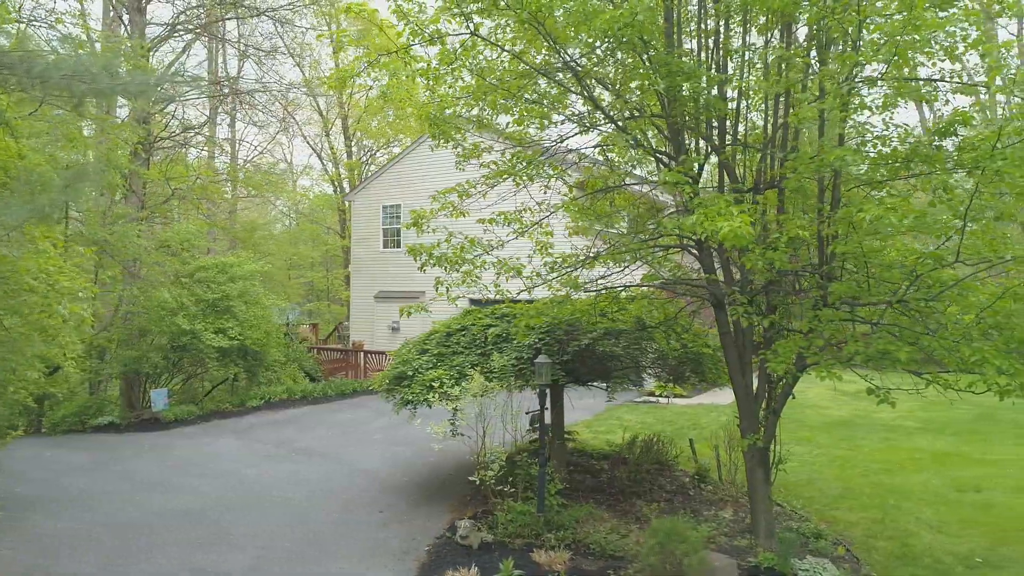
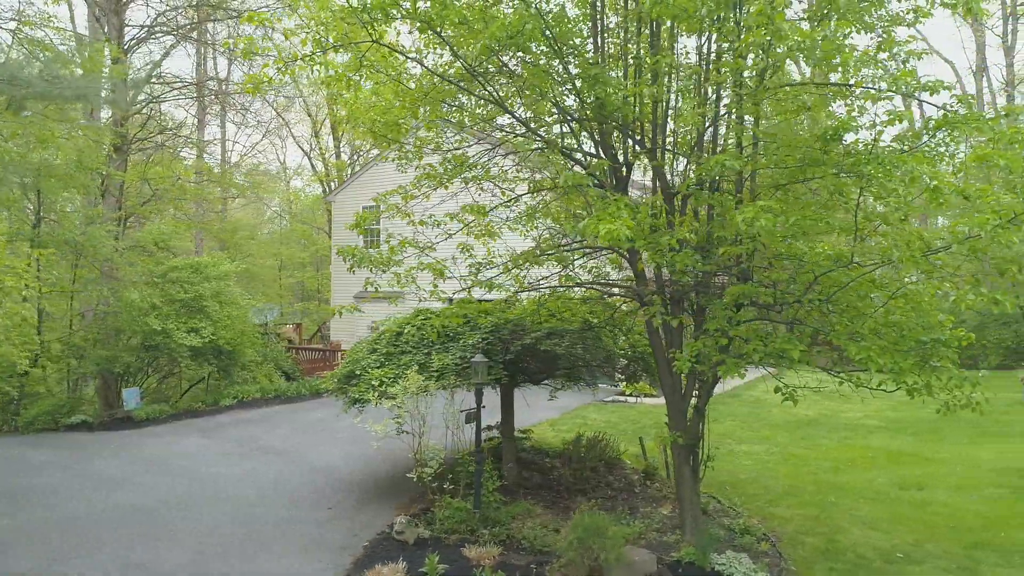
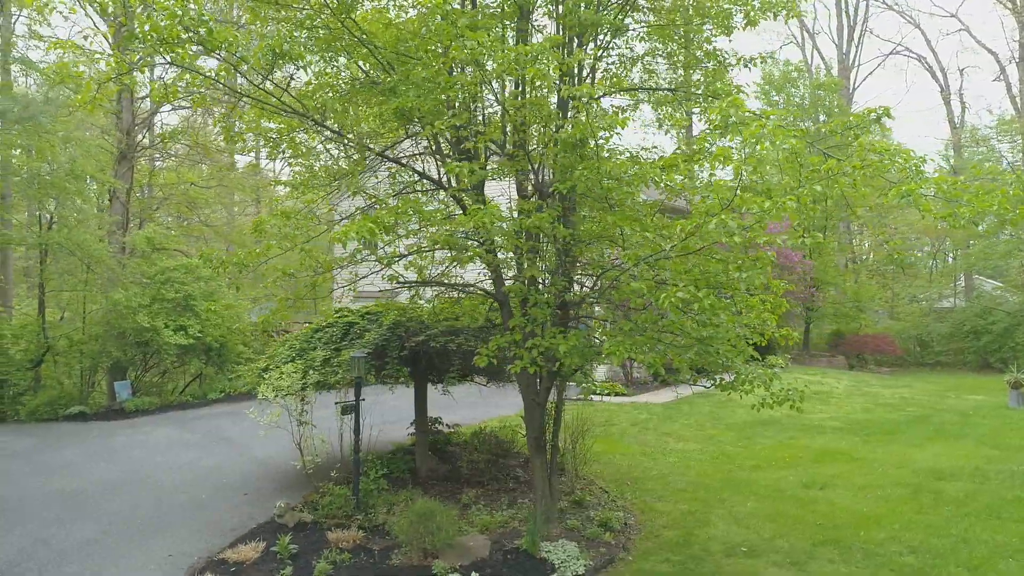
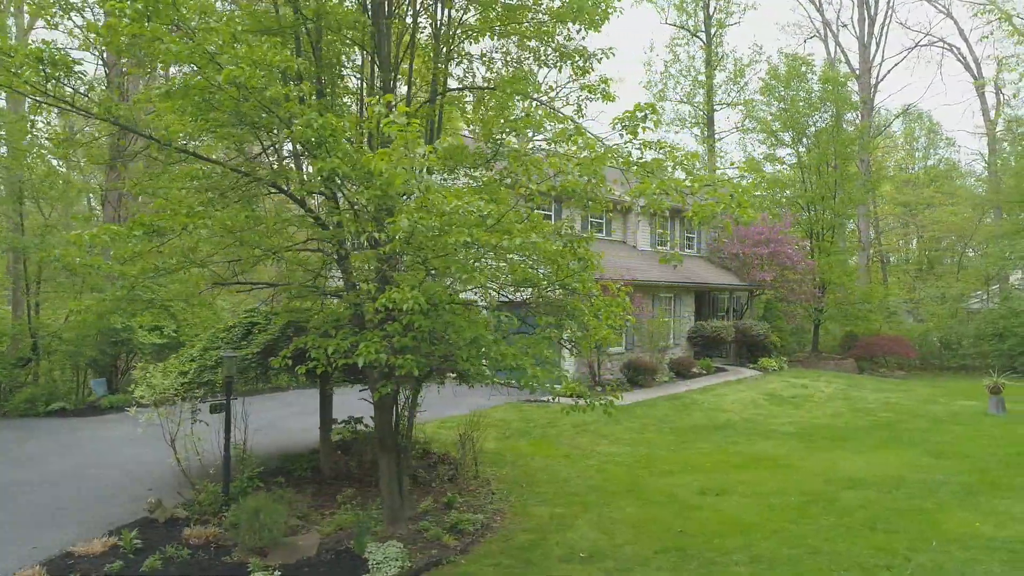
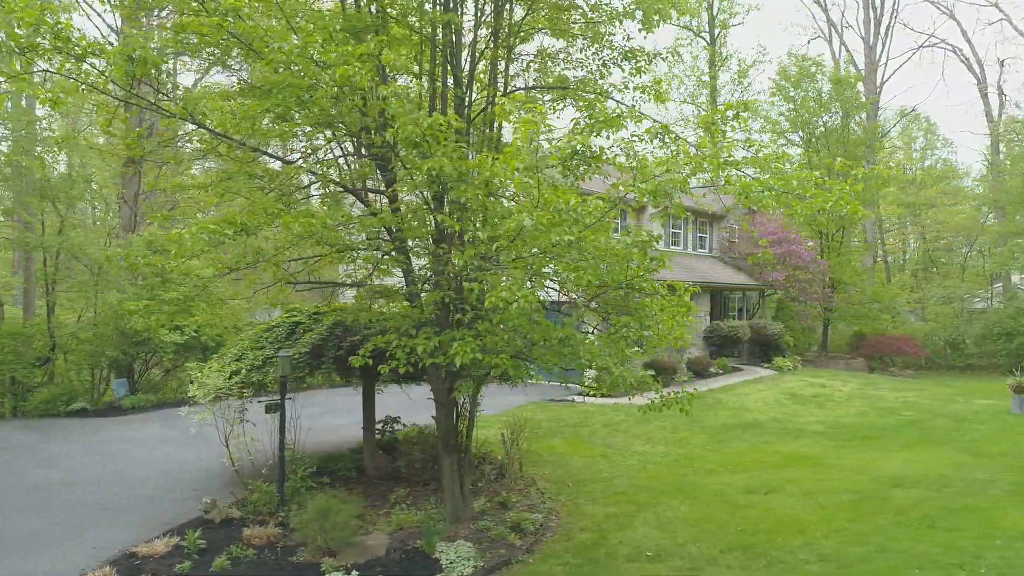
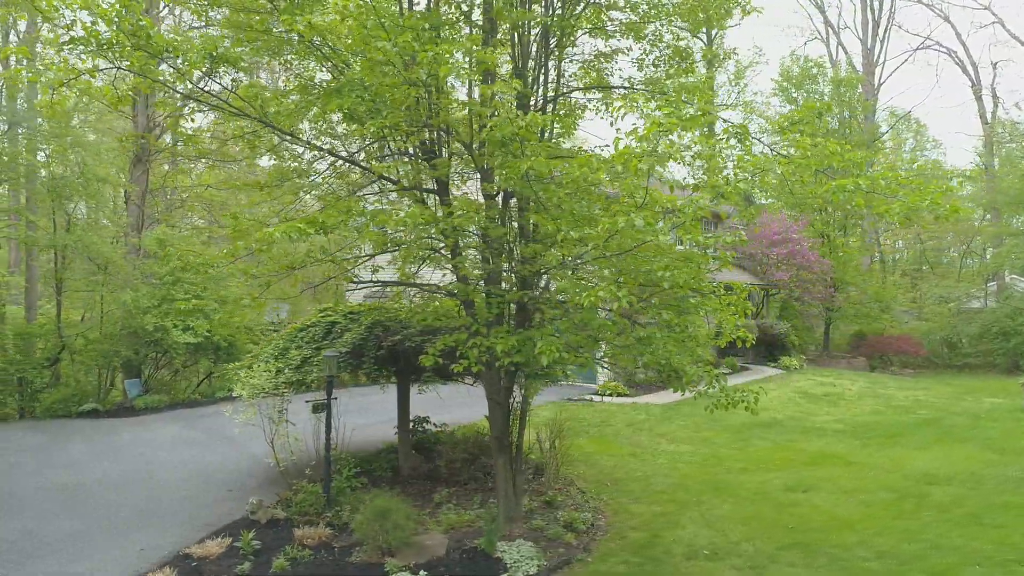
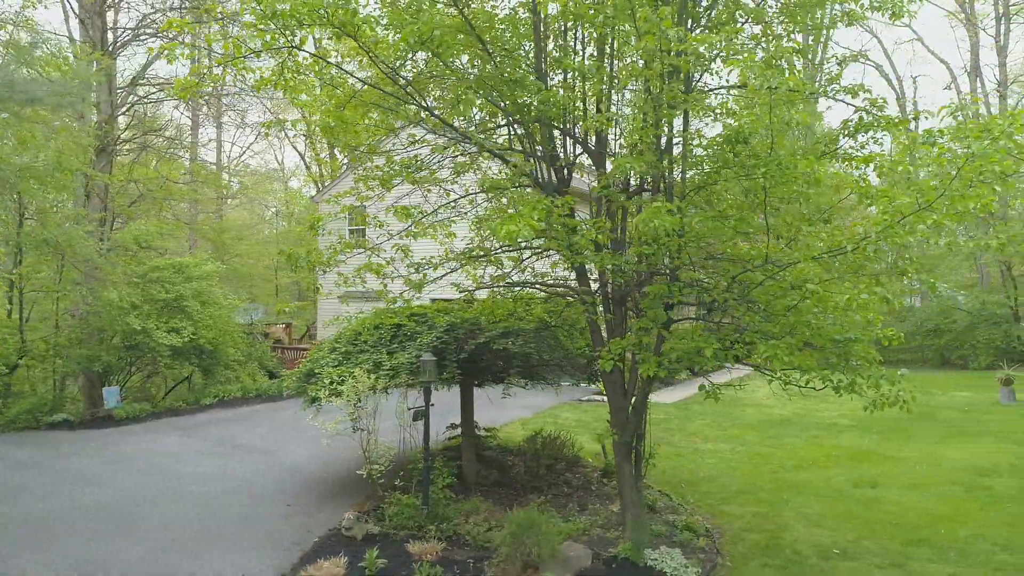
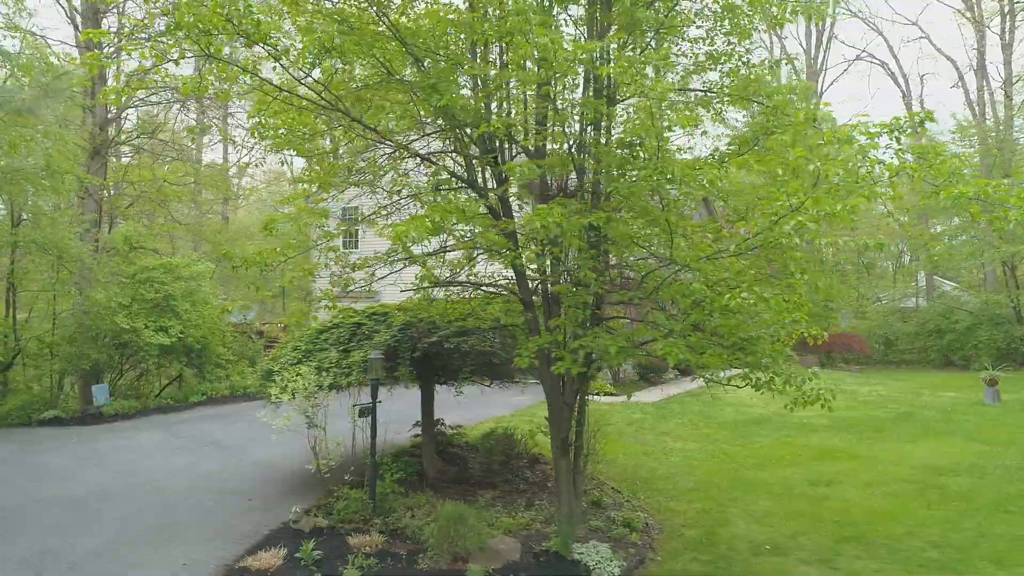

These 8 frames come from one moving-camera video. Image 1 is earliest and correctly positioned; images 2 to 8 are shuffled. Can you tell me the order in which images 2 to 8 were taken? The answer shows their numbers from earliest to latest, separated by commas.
2, 7, 8, 3, 6, 5, 4
